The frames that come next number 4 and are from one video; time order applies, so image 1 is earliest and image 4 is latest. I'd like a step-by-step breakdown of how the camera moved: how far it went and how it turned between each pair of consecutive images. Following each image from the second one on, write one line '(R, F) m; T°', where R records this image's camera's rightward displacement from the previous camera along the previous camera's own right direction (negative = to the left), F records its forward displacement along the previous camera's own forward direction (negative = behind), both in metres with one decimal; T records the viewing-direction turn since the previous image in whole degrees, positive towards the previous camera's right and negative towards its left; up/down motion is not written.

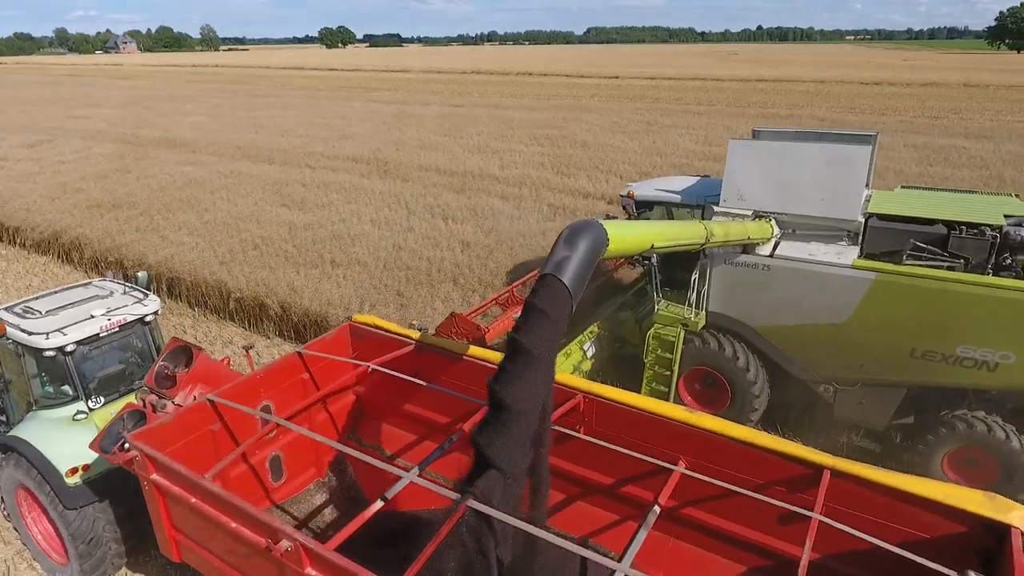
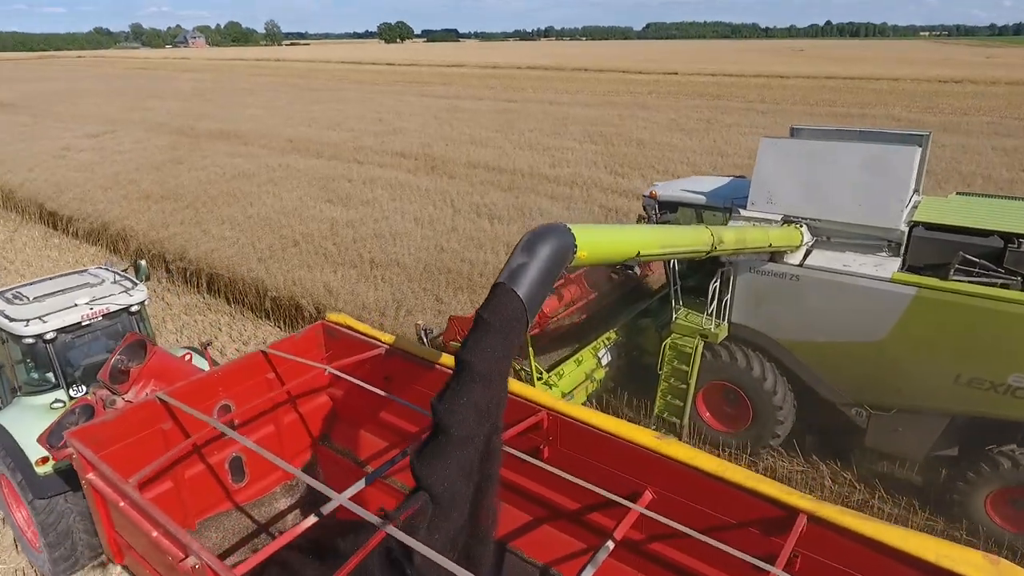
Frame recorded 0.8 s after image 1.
(+0.4, +0.2) m; -5°
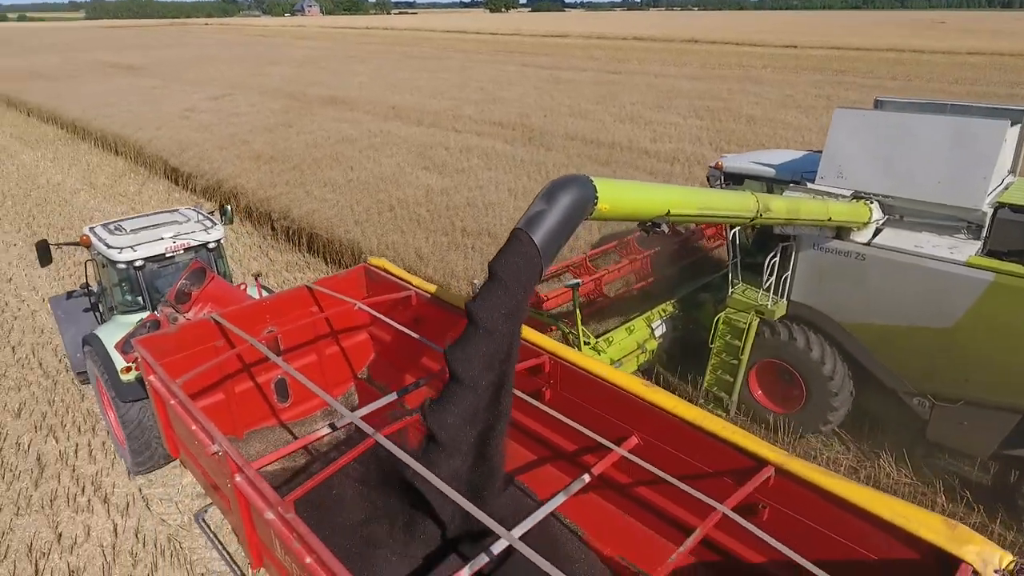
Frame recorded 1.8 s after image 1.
(+0.4, -0.1) m; -8°
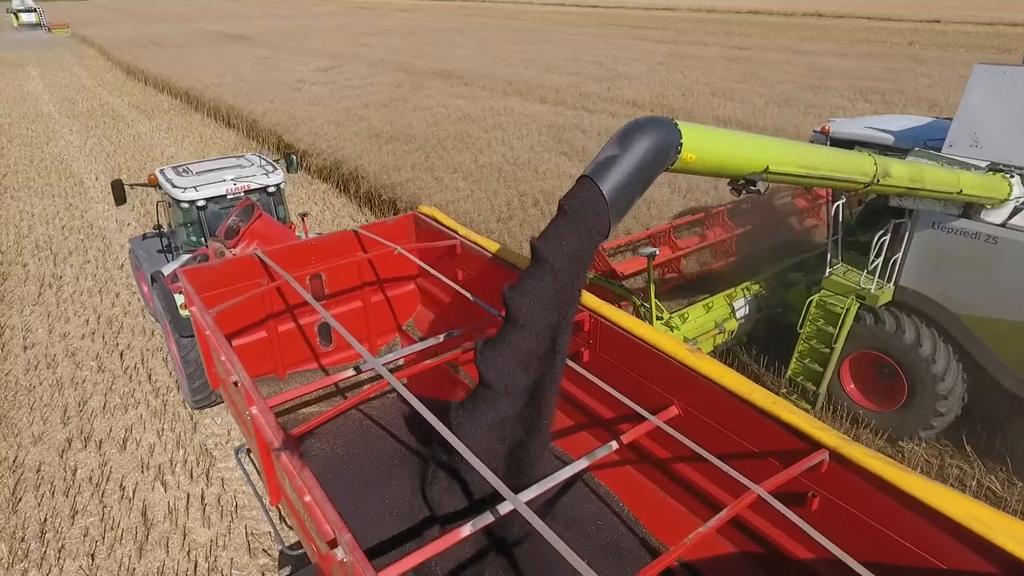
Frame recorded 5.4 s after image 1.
(+0.2, +0.3) m; -9°
